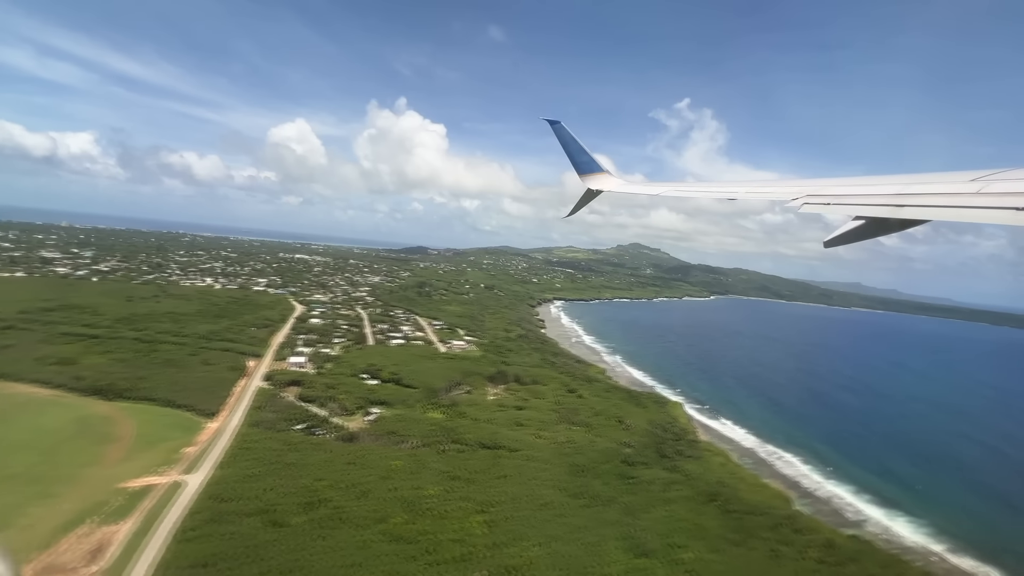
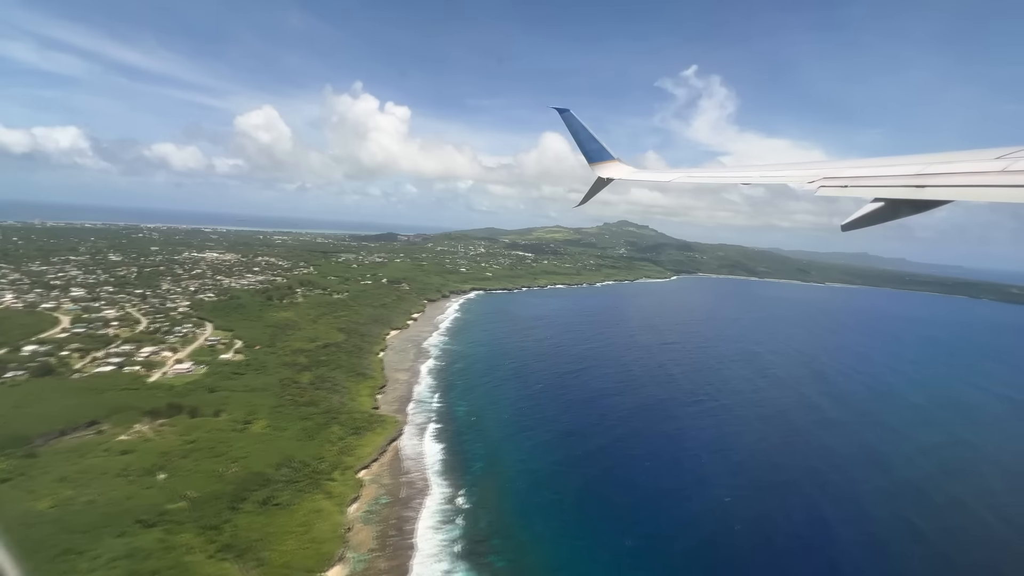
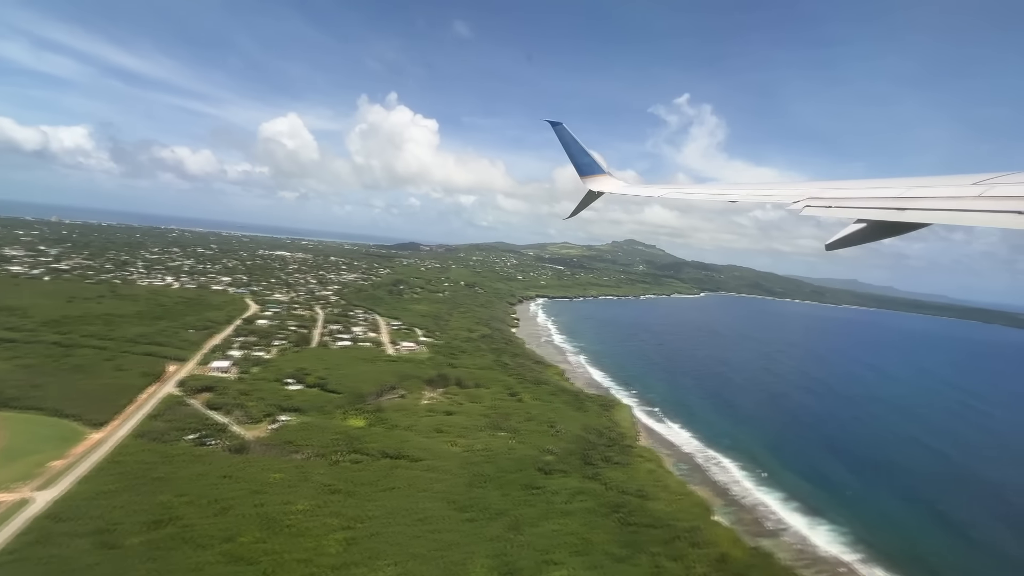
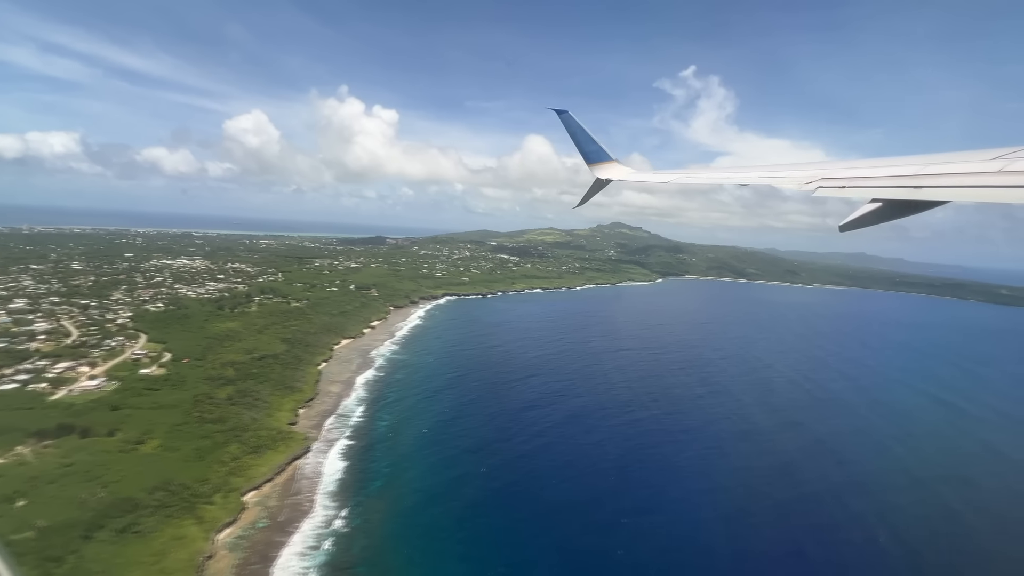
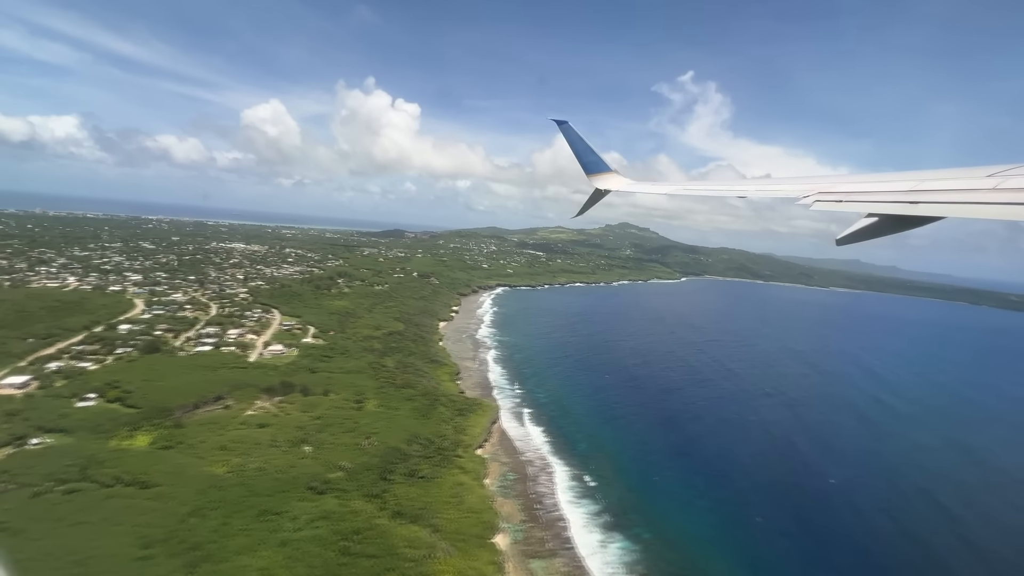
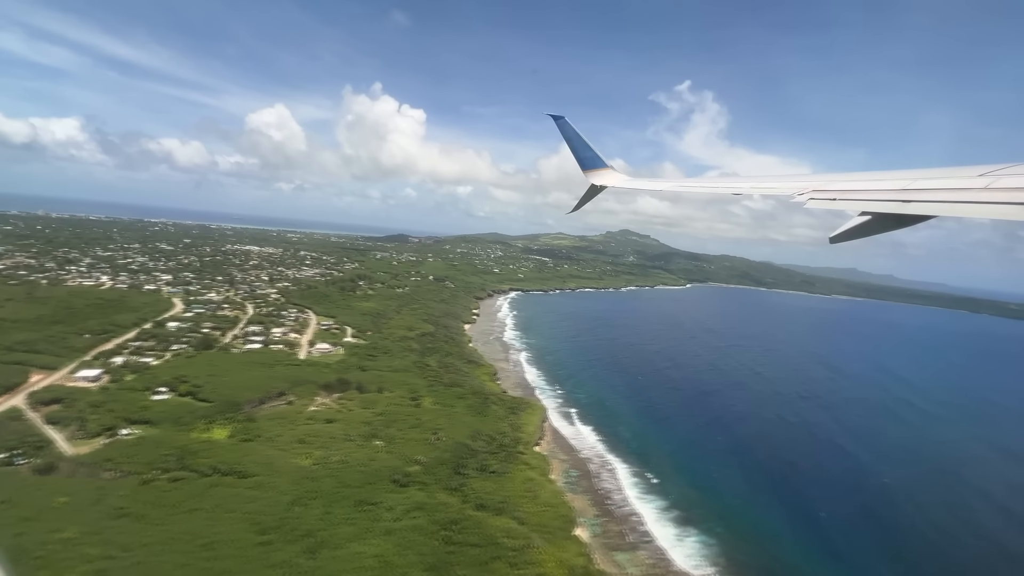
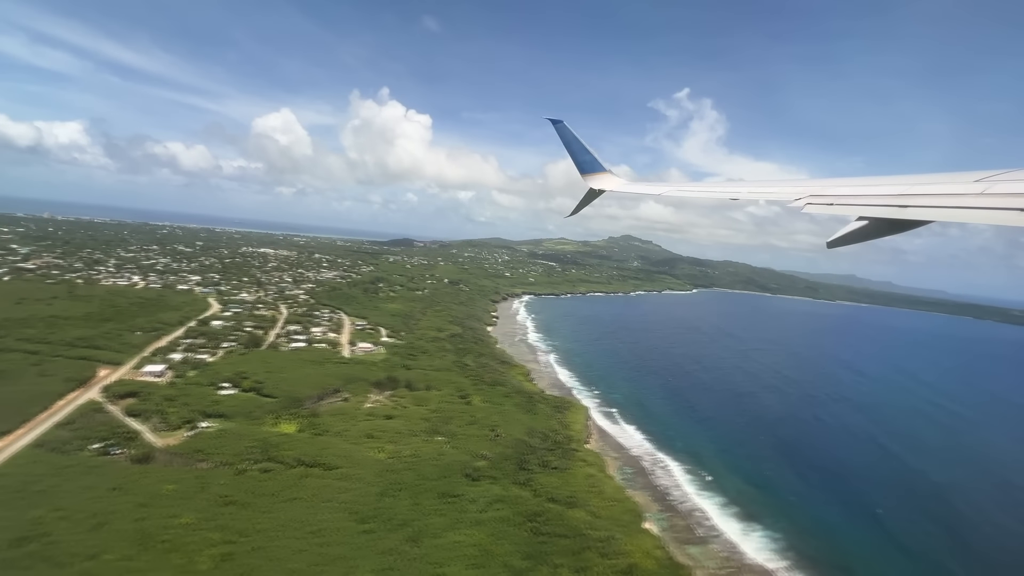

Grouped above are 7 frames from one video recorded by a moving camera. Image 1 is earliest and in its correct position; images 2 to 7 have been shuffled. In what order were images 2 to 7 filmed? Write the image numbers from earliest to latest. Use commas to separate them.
3, 7, 6, 5, 2, 4
